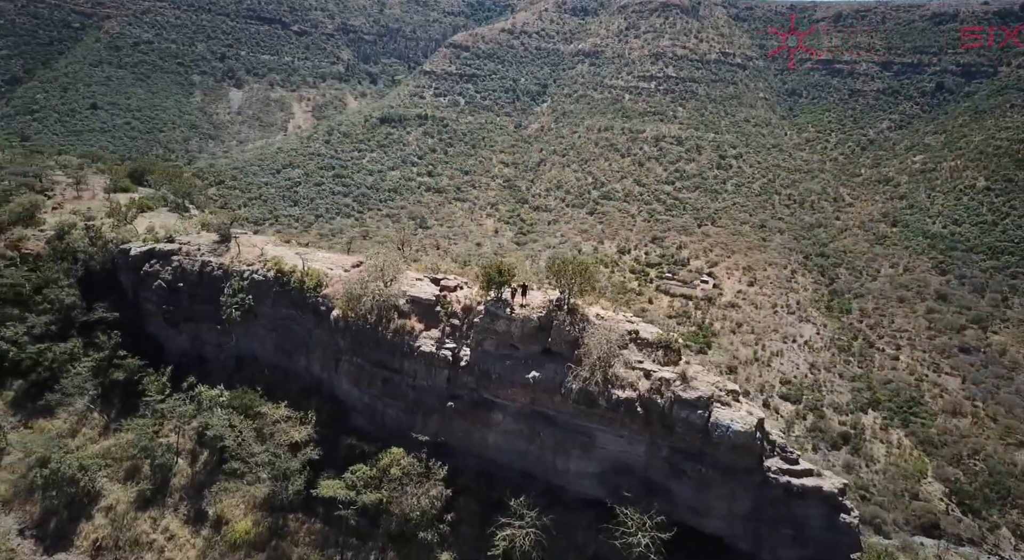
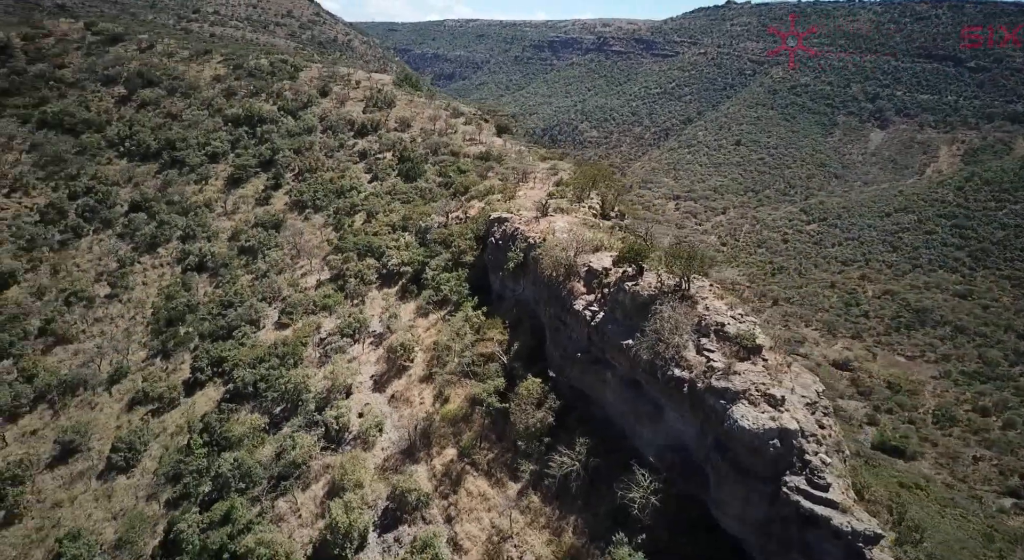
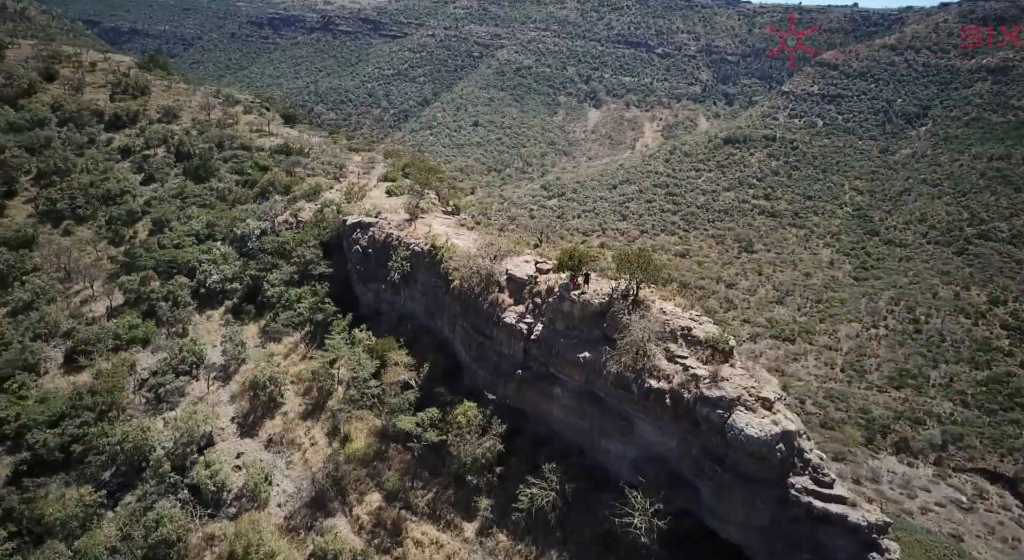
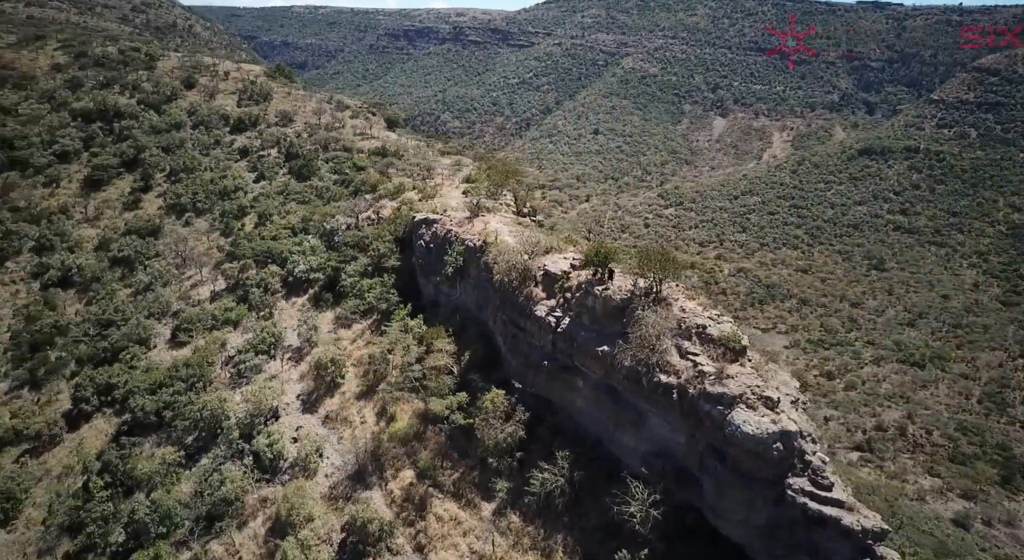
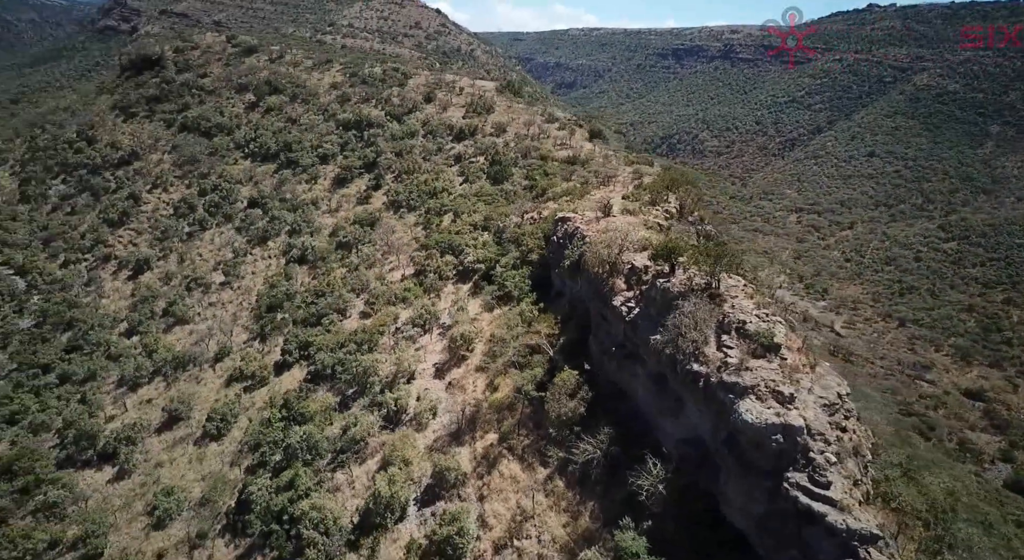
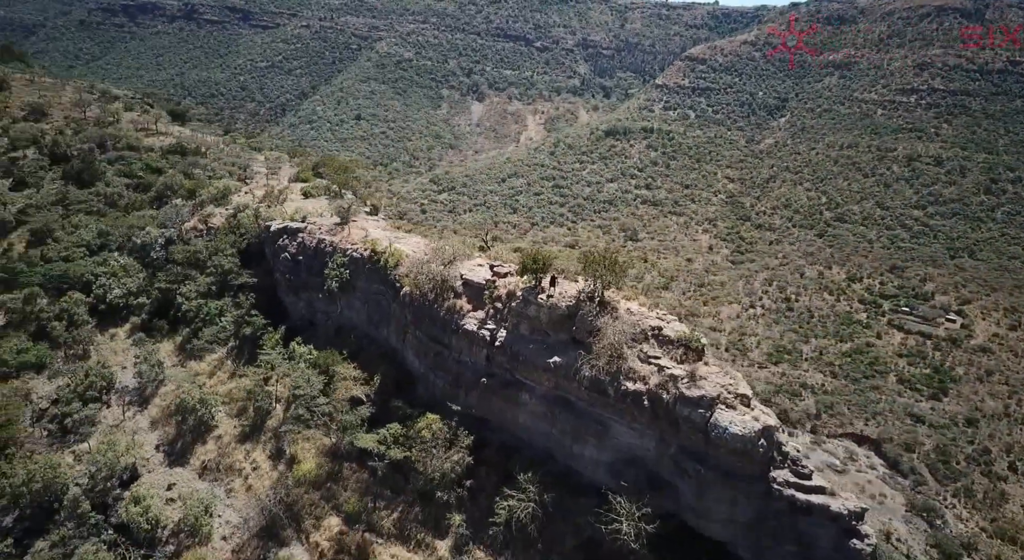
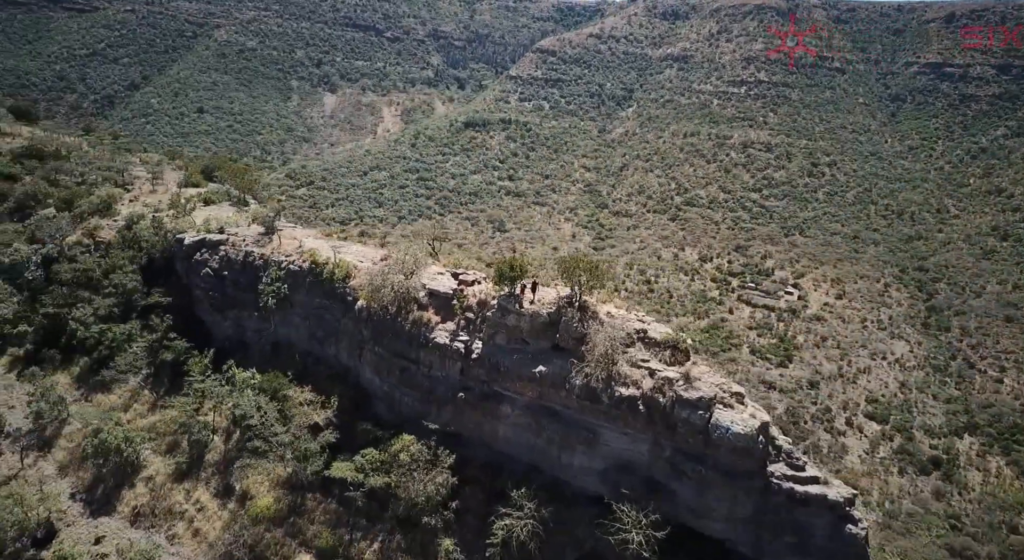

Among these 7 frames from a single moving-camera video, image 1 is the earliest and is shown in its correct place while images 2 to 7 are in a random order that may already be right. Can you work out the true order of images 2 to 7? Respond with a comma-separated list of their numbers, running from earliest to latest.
7, 6, 3, 4, 2, 5
